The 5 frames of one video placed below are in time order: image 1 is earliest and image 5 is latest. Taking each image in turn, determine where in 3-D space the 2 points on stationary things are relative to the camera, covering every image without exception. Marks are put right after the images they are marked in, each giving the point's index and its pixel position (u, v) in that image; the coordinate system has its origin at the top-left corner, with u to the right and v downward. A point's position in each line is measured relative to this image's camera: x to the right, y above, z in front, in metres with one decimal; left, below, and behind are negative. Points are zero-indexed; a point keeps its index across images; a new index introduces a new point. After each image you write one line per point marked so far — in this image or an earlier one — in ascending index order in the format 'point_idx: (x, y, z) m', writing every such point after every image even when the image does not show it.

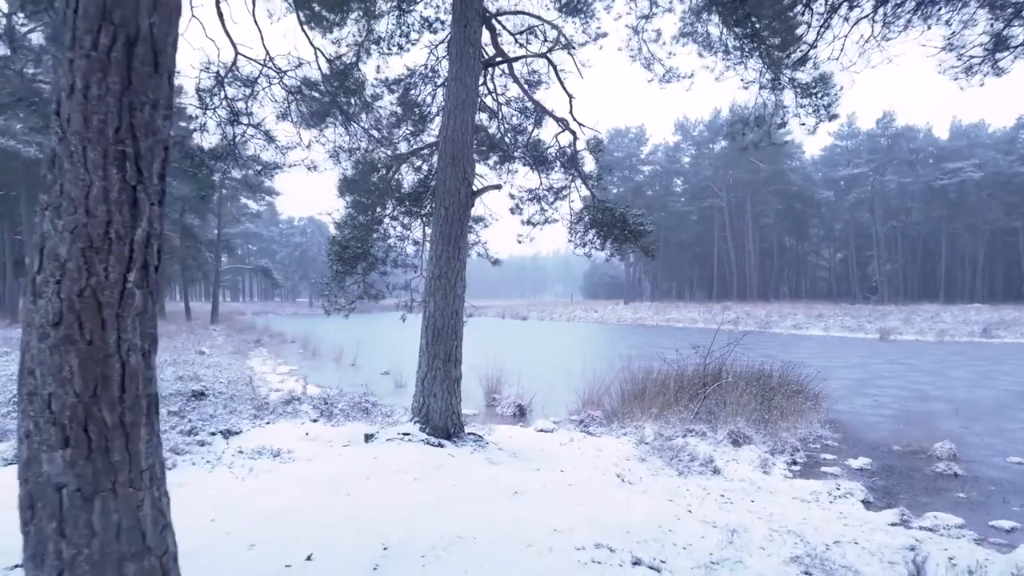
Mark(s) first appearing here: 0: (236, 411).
0: (-3.6, -1.6, +7.9) m
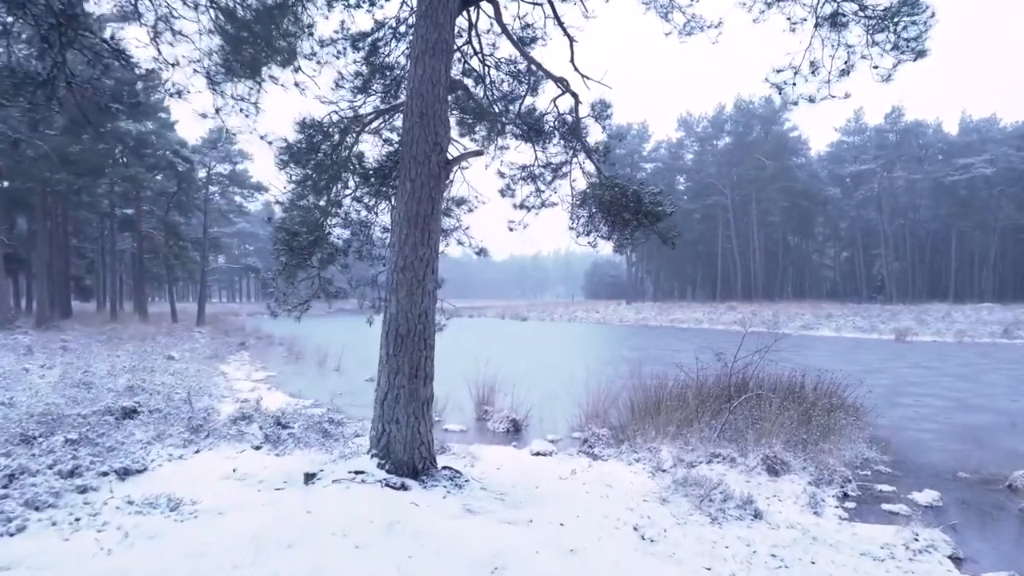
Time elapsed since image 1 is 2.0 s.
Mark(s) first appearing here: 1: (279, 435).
0: (-3.7, -1.6, +6.4) m
1: (-2.6, -1.6, +6.8) m
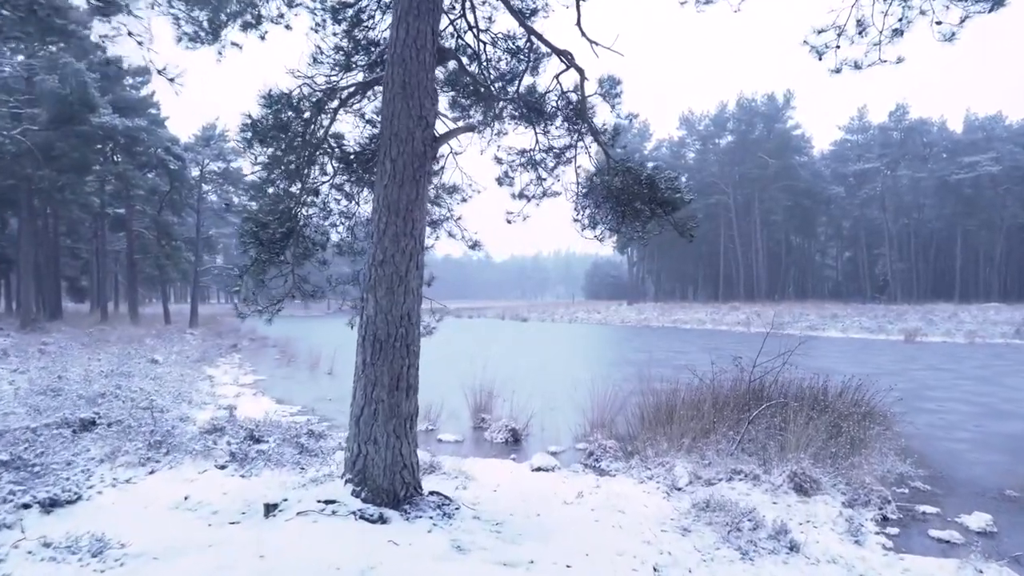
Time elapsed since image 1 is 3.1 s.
0: (-3.7, -1.6, +5.7) m
1: (-2.6, -1.6, +6.0) m
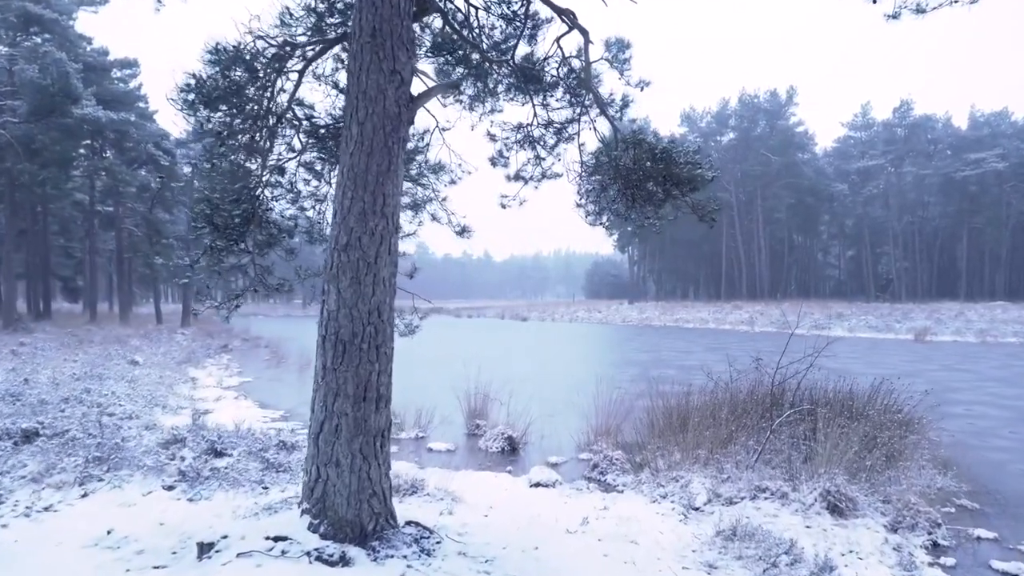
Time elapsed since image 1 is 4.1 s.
0: (-3.8, -1.5, +4.9) m
1: (-2.6, -1.5, +5.3) m
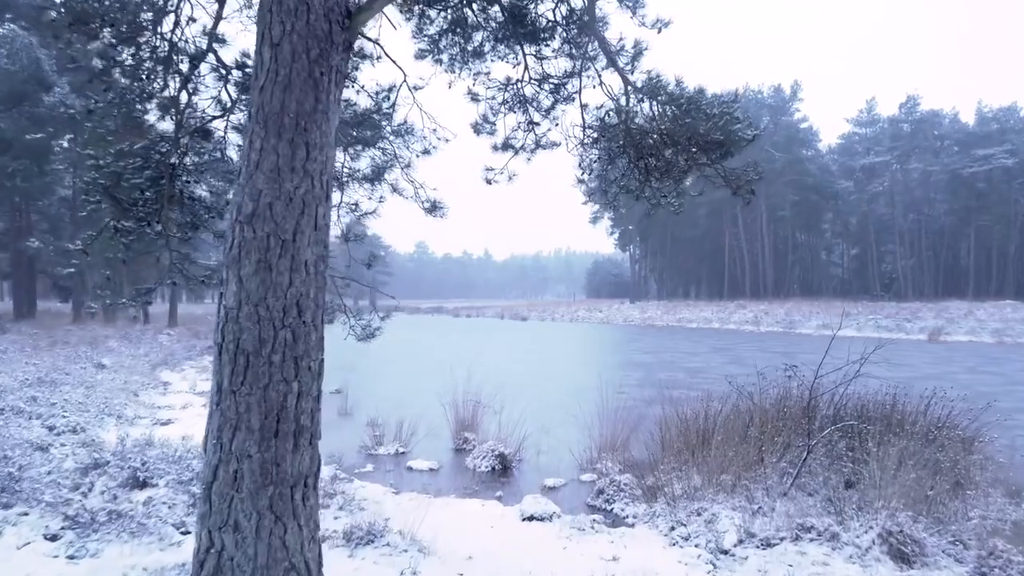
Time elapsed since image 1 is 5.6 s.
0: (-3.9, -1.5, +3.9) m
1: (-2.7, -1.5, +4.2) m
